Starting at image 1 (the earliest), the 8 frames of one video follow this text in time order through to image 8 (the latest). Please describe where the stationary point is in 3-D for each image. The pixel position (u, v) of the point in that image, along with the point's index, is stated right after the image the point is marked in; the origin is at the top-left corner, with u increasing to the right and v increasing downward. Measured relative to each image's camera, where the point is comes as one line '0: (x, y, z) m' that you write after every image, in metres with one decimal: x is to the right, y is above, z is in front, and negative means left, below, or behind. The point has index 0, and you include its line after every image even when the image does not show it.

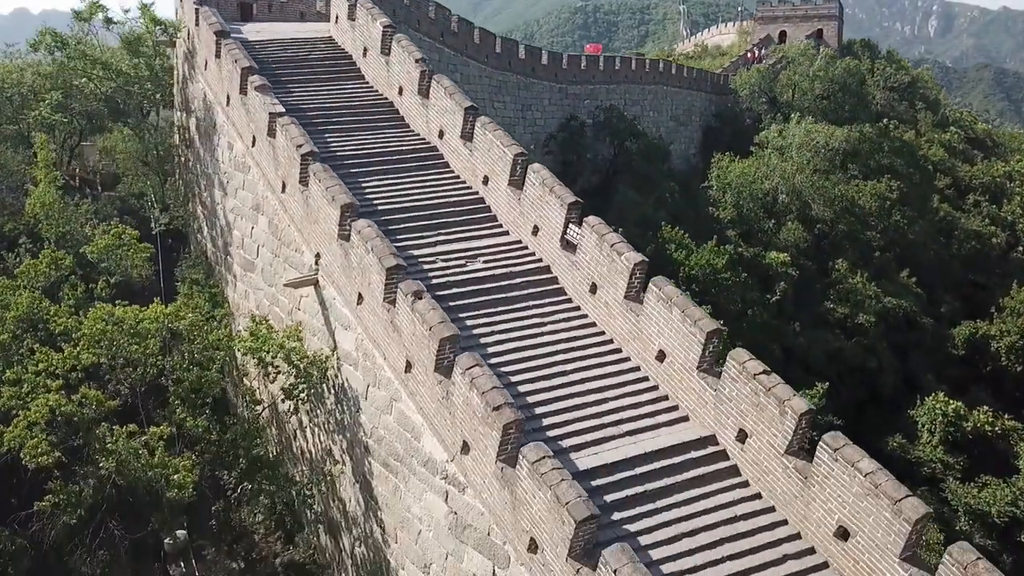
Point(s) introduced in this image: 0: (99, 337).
0: (-4.2, -0.5, +9.9) m
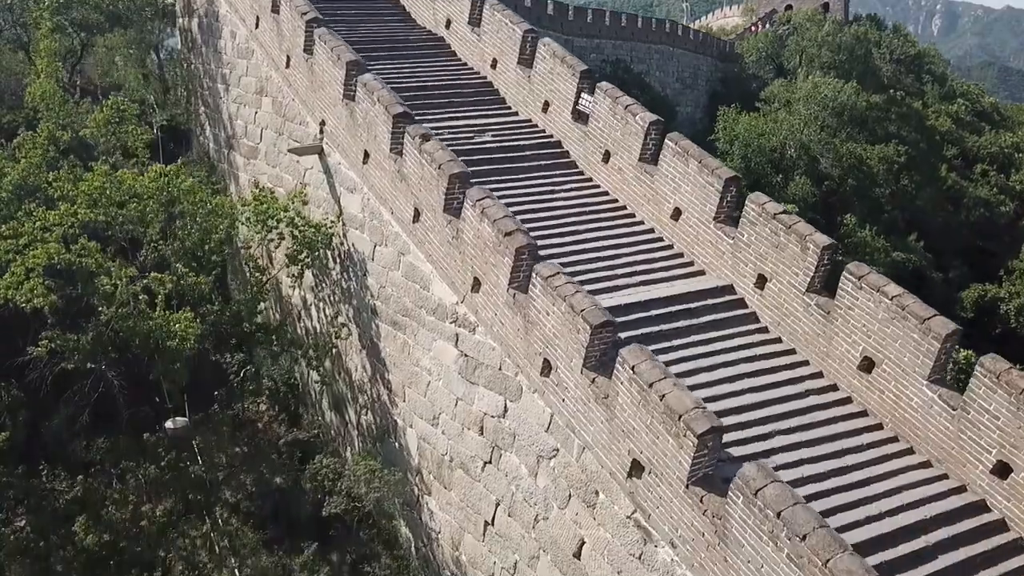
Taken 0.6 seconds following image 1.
0: (-4.1, +0.9, +9.7) m
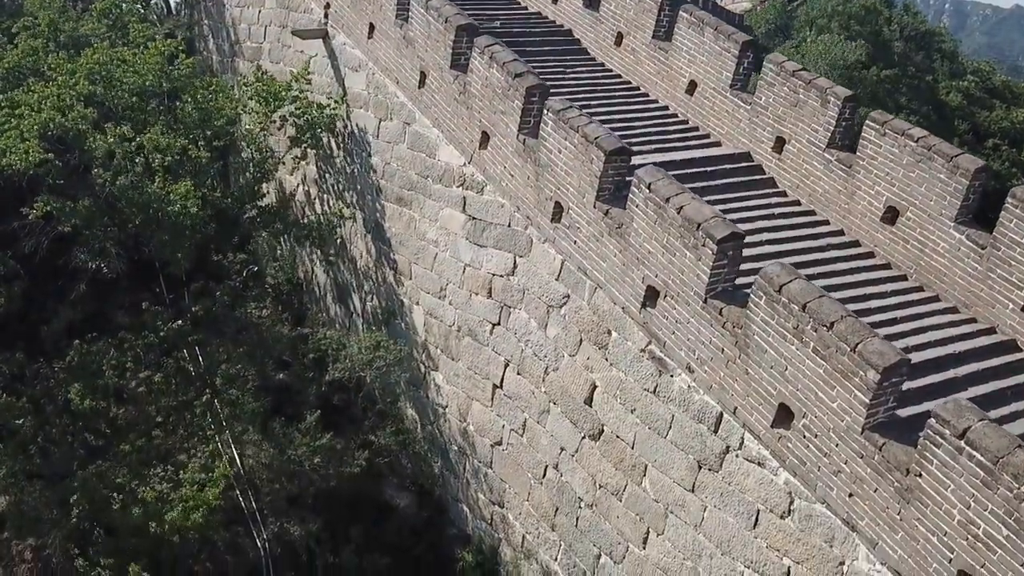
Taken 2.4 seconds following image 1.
0: (-4.0, +2.1, +9.4) m
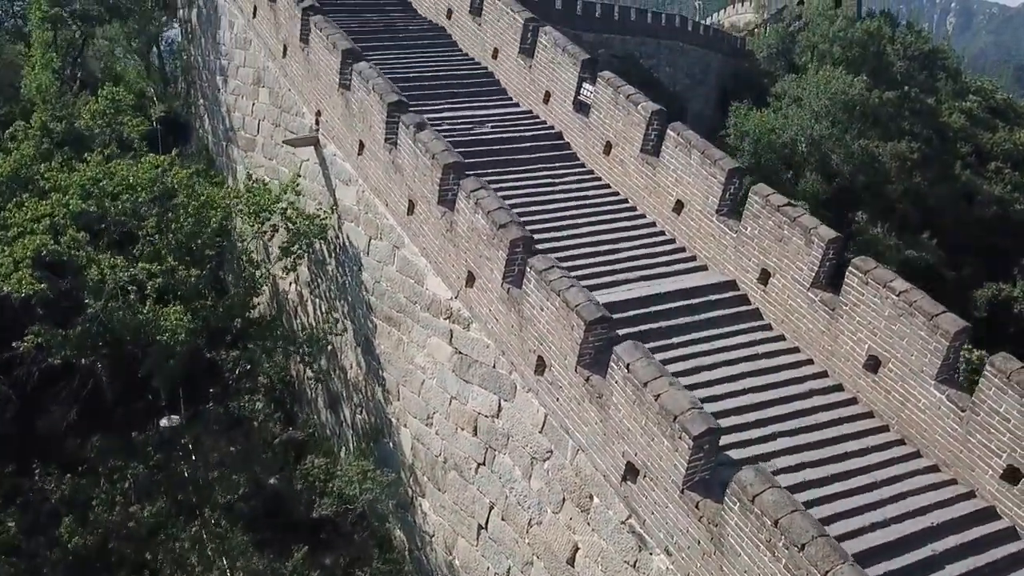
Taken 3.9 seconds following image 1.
0: (-4.1, +1.0, +9.5) m
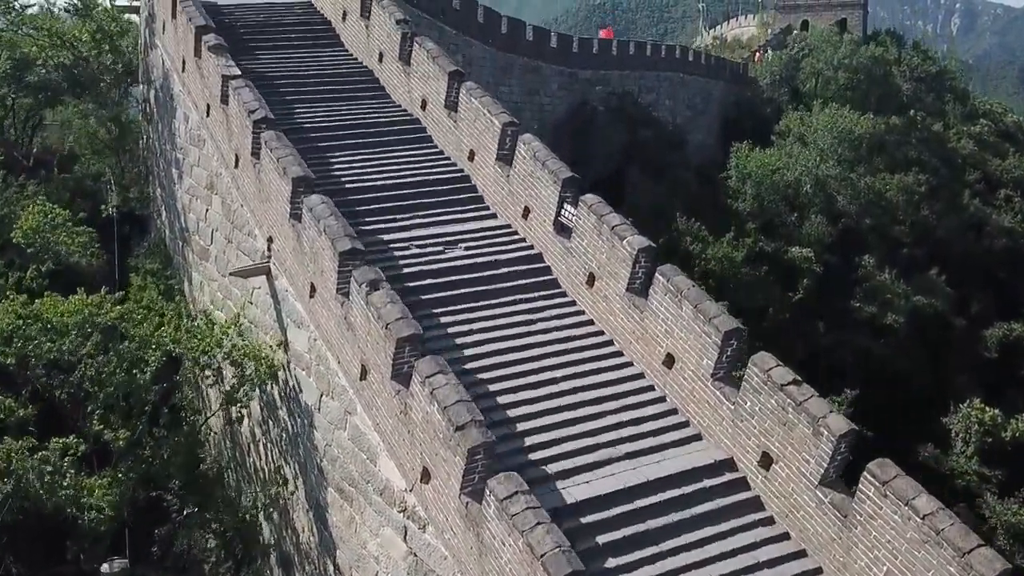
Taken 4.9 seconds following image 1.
0: (-4.4, -0.4, +8.5) m
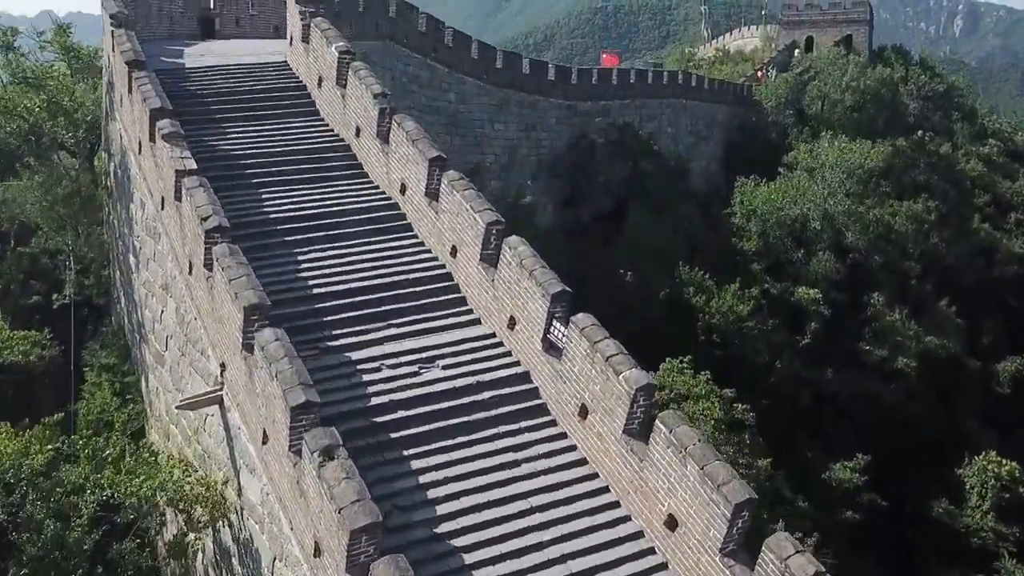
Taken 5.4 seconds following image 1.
0: (-4.5, -1.5, +7.5) m
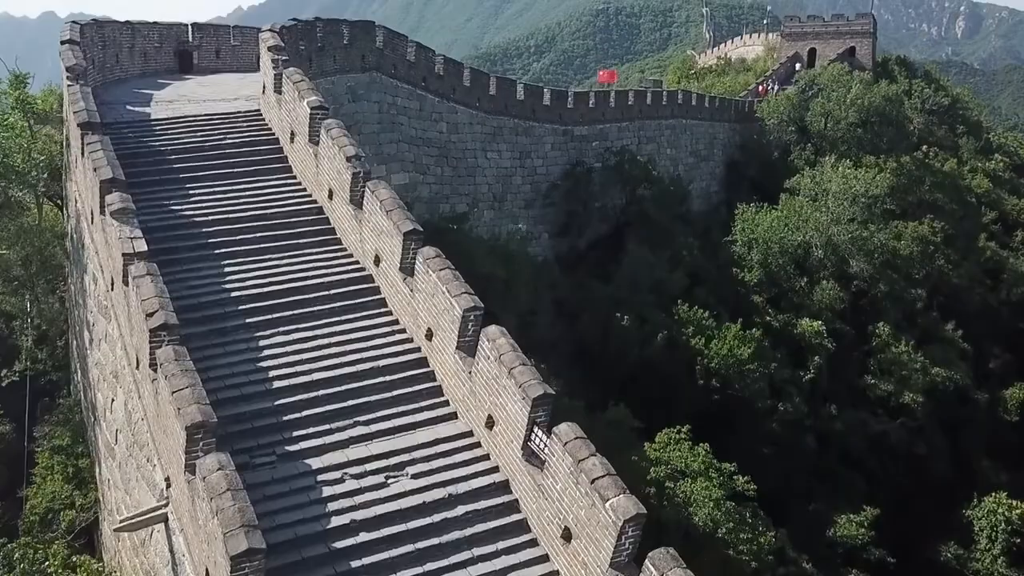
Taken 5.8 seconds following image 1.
0: (-4.7, -2.3, +6.7) m
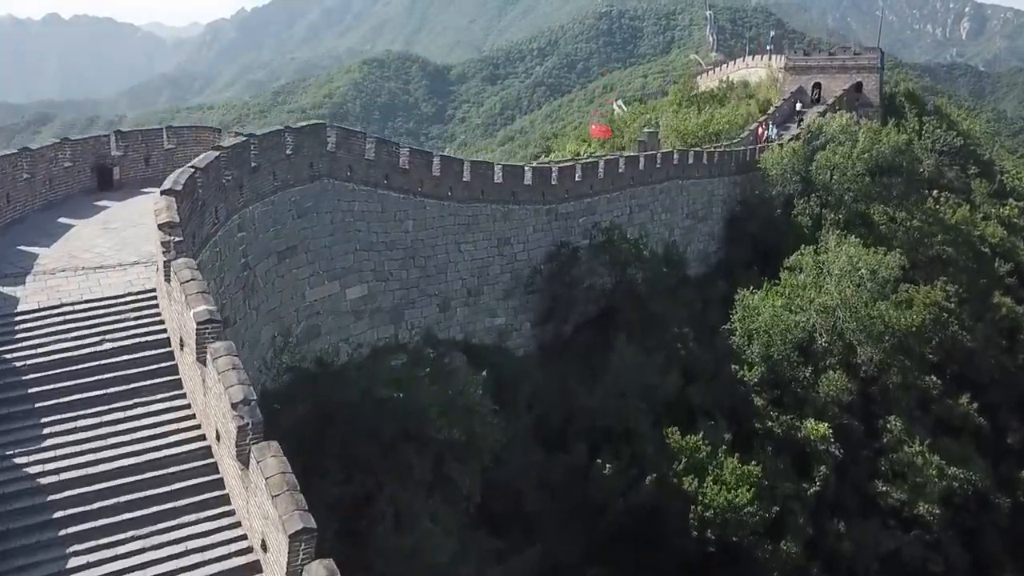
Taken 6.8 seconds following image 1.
0: (-5.3, -4.7, +4.5) m
